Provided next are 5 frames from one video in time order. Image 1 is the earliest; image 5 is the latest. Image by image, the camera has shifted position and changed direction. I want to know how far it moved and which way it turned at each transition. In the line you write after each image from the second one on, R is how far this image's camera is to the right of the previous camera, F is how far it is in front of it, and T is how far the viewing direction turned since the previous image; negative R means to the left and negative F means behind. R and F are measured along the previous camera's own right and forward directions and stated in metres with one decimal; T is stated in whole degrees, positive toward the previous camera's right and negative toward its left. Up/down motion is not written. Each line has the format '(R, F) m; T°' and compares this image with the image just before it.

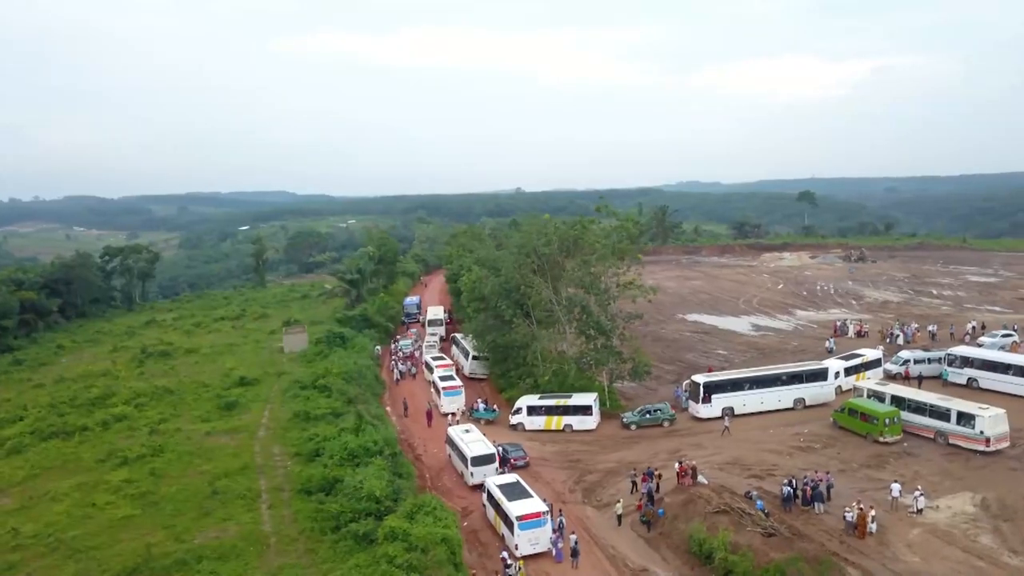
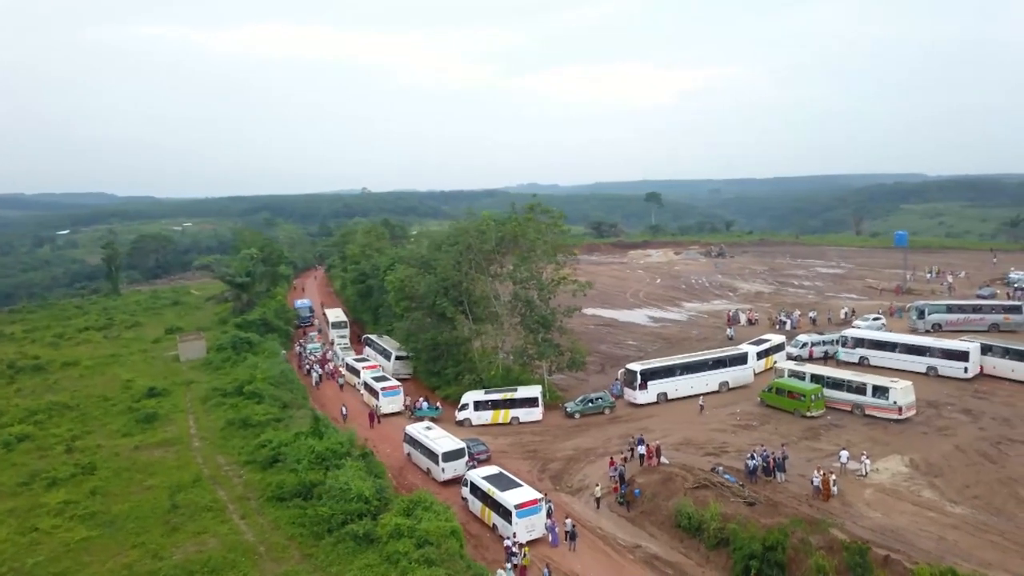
(-3.4, -0.1) m; +11°
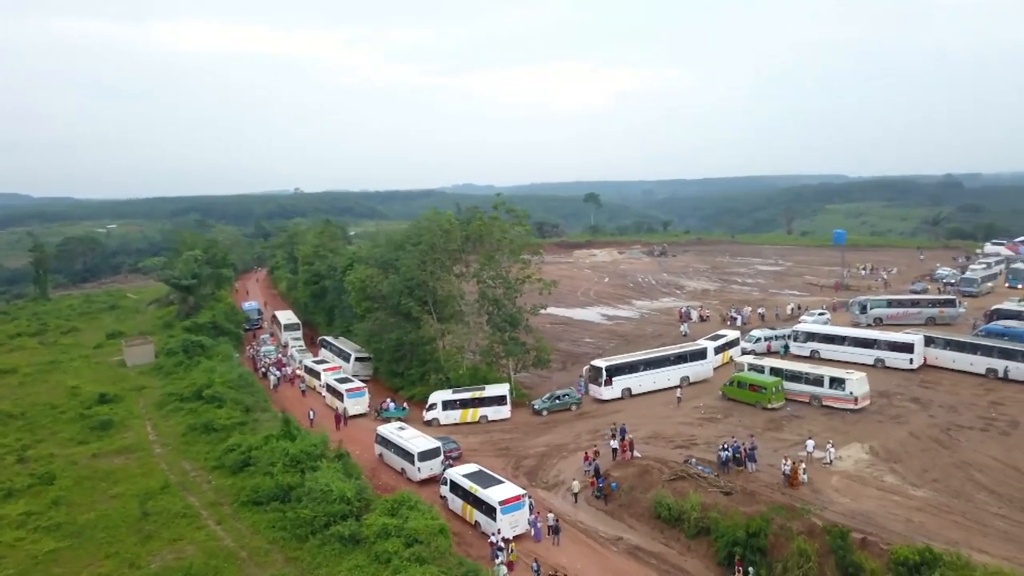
(-1.1, -0.1) m; +5°
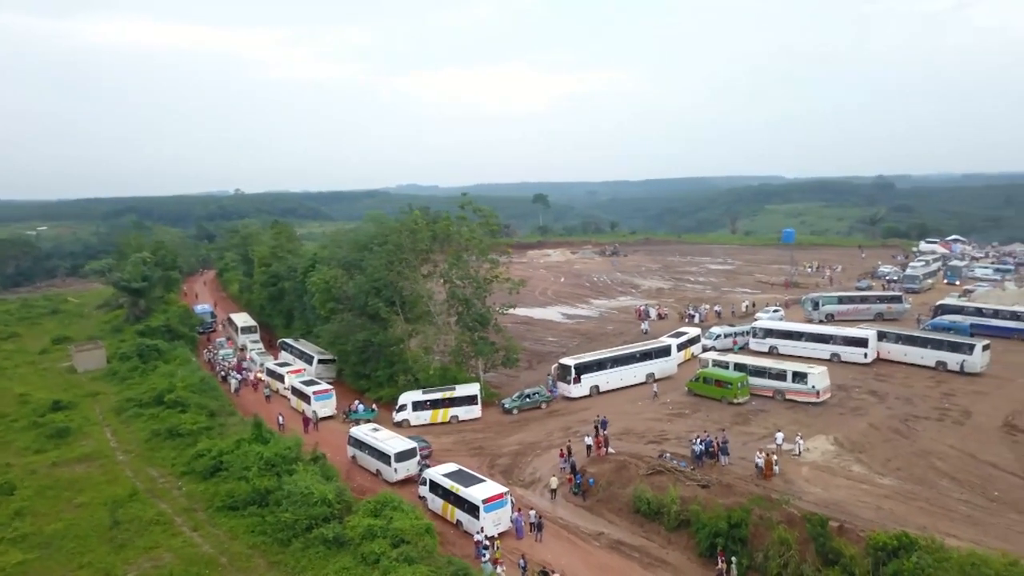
(-0.8, -0.1) m; +4°
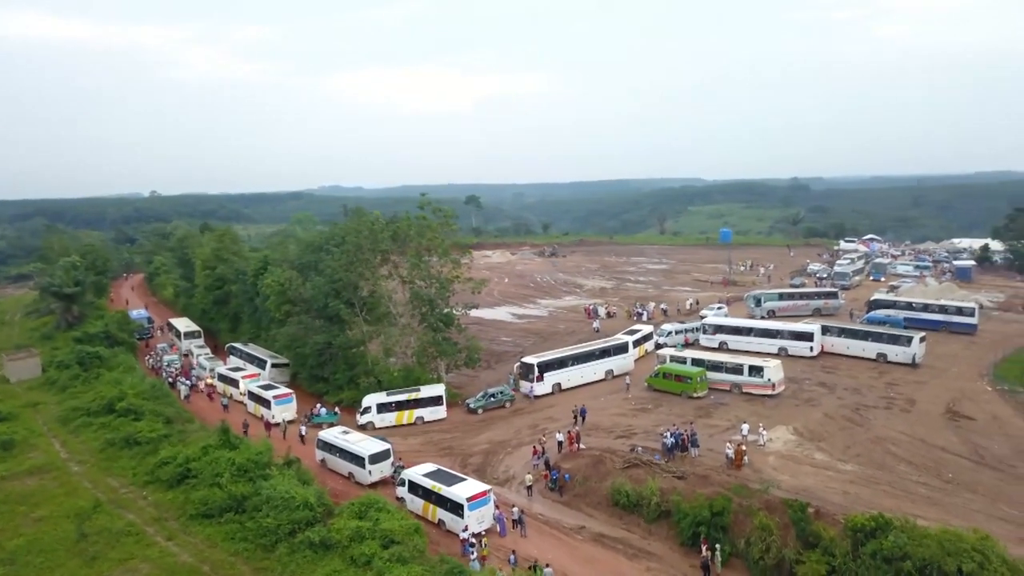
(-1.3, -0.1) m; +5°
